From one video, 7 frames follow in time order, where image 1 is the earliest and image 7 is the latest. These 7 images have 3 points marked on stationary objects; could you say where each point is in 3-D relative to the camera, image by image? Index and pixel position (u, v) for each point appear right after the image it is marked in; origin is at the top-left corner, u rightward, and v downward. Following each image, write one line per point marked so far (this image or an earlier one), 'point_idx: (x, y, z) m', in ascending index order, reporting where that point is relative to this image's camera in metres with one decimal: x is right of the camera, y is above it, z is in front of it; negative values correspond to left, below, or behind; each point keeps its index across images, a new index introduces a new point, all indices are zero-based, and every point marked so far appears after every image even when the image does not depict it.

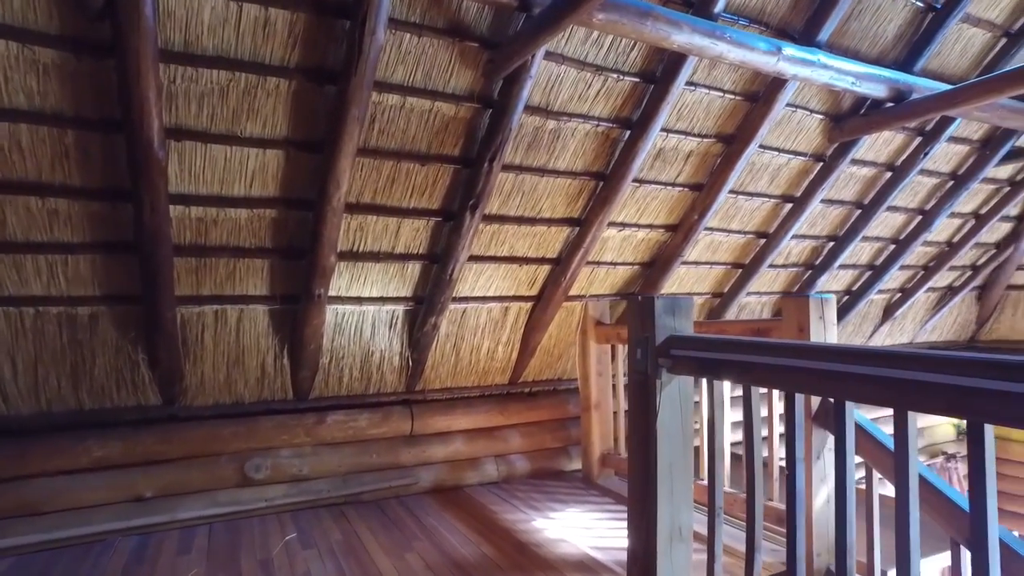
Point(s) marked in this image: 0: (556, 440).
0: (+0.3, -1.1, +4.5) m
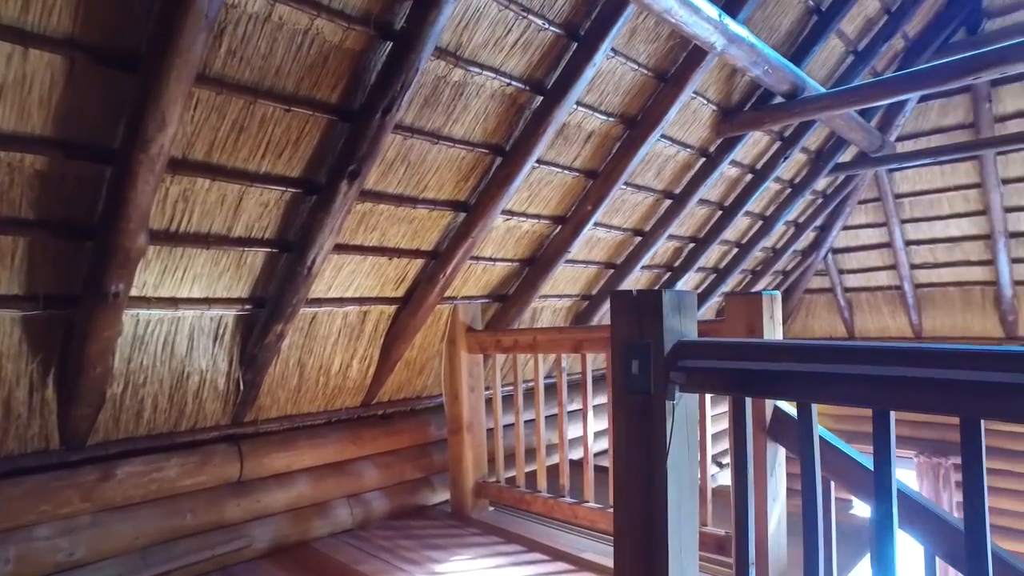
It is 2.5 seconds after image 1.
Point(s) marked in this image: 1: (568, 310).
0: (-0.6, -1.1, +3.8) m
1: (+0.4, -0.2, +4.8) m
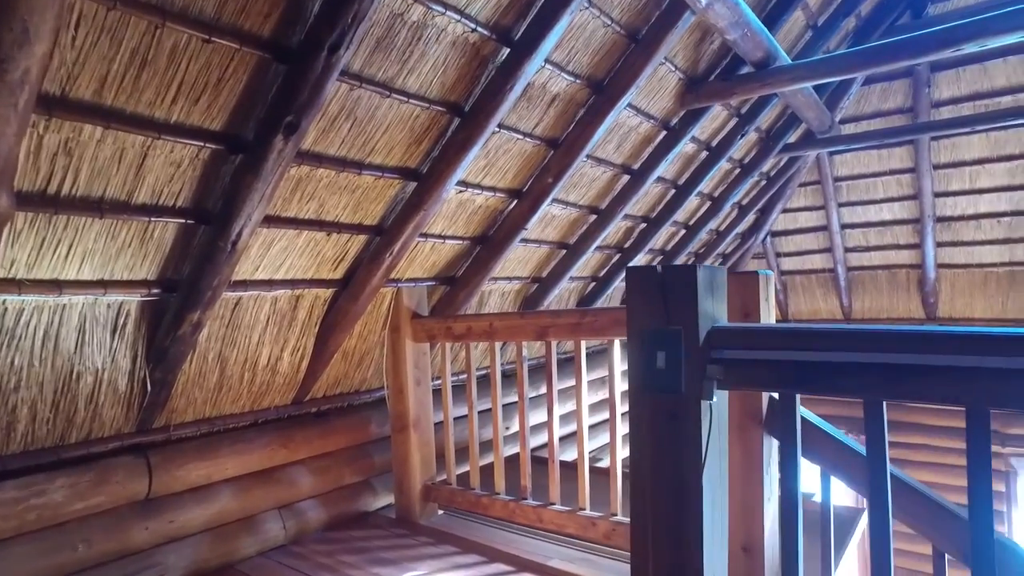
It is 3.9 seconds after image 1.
0: (-0.8, -1.0, +3.4) m
1: (0.0, 0.0, +4.5) m
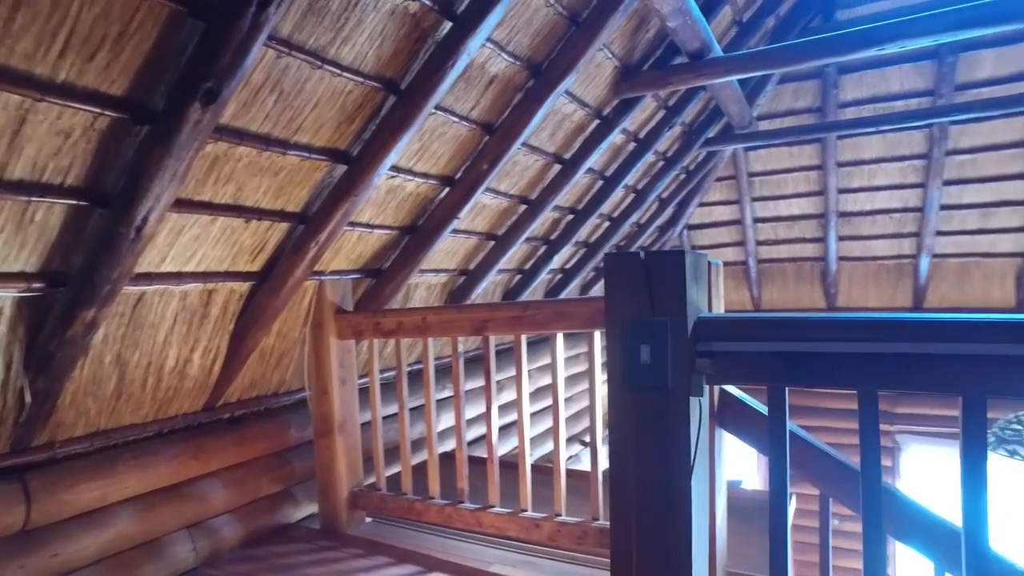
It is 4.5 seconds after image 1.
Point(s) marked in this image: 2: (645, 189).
0: (-1.1, -0.9, +3.1) m
1: (-0.5, 0.0, +4.3) m
2: (+1.2, +0.9, +5.6) m
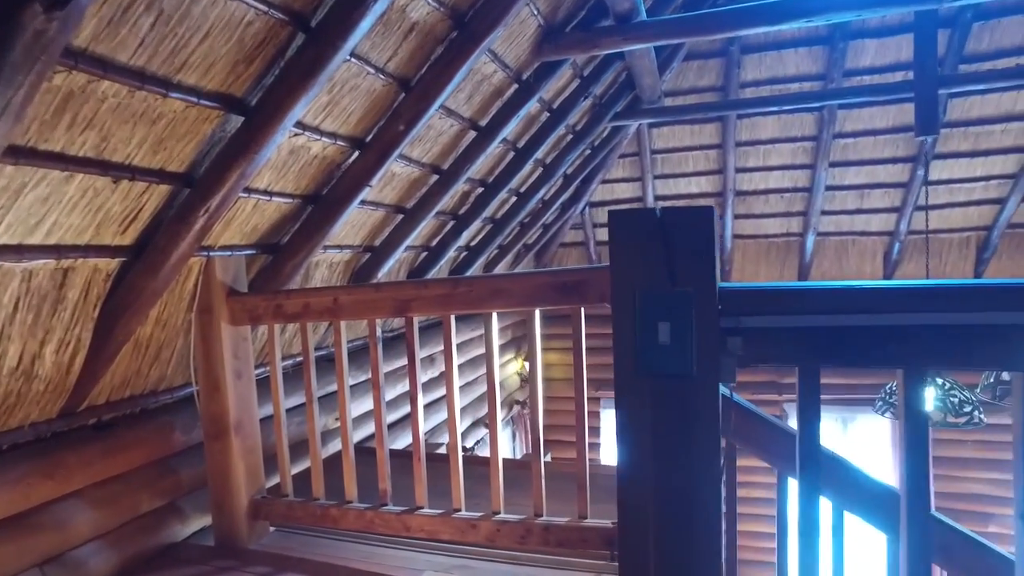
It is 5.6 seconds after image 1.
0: (-1.5, -0.9, +2.6) m
1: (-1.0, +0.1, +3.9) m
2: (+0.4, +1.1, +5.4) m
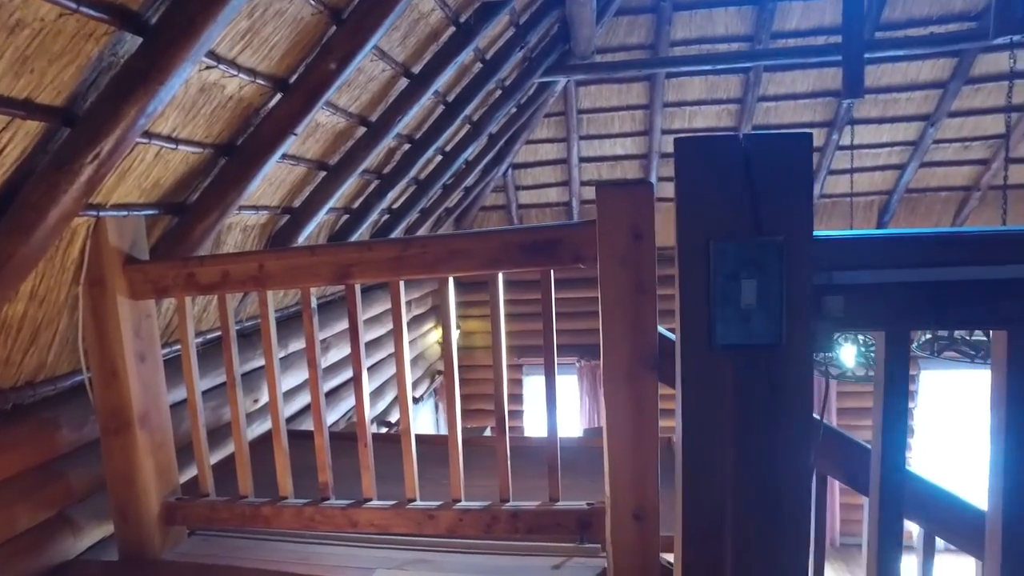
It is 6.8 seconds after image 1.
0: (-1.6, -0.7, +2.2) m
1: (-1.3, +0.3, +3.5) m
2: (-0.2, +1.3, +5.1) m
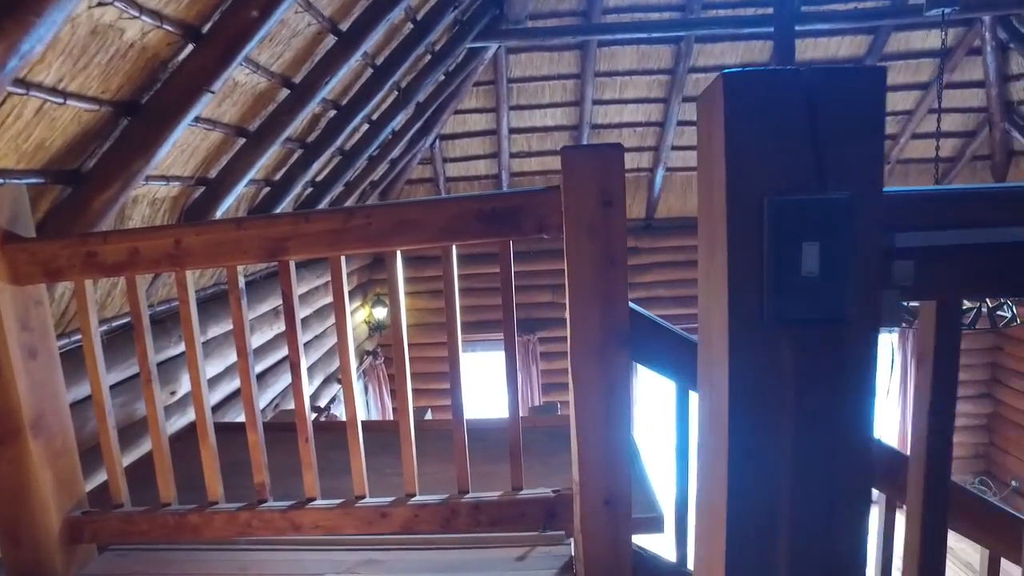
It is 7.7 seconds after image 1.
0: (-1.7, -0.7, +1.9) m
1: (-1.6, +0.4, +3.1) m
2: (-0.7, +1.5, +4.8) m
